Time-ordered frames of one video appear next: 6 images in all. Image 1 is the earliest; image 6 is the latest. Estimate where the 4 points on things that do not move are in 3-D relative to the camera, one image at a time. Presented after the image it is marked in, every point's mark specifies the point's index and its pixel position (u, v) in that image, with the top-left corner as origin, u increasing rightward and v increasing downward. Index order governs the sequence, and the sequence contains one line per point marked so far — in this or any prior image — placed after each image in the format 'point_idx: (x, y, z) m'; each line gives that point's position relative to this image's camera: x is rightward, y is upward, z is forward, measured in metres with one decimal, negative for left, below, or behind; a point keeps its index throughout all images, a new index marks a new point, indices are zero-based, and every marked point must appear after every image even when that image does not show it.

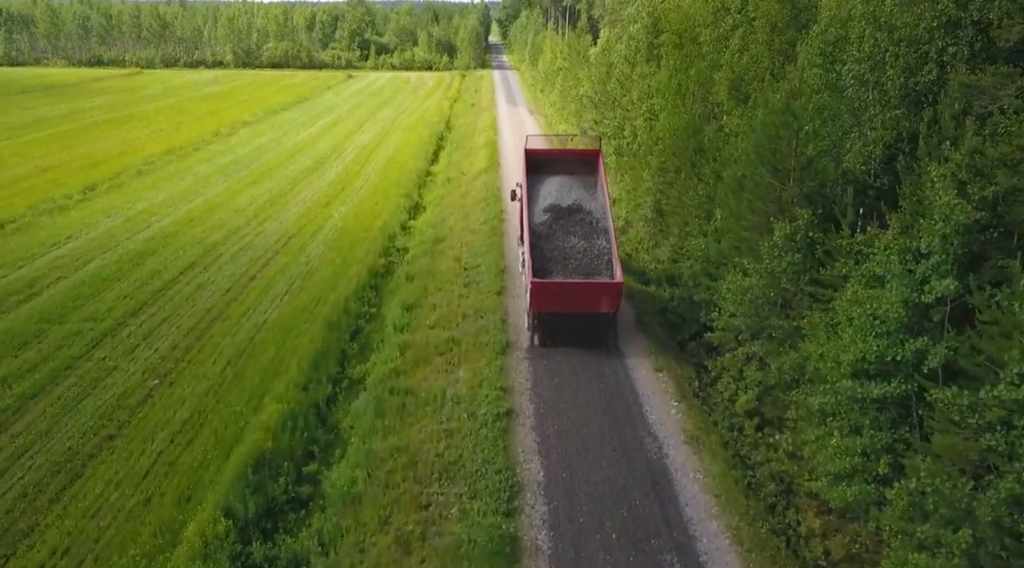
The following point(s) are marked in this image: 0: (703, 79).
0: (+5.0, +5.4, +19.0) m
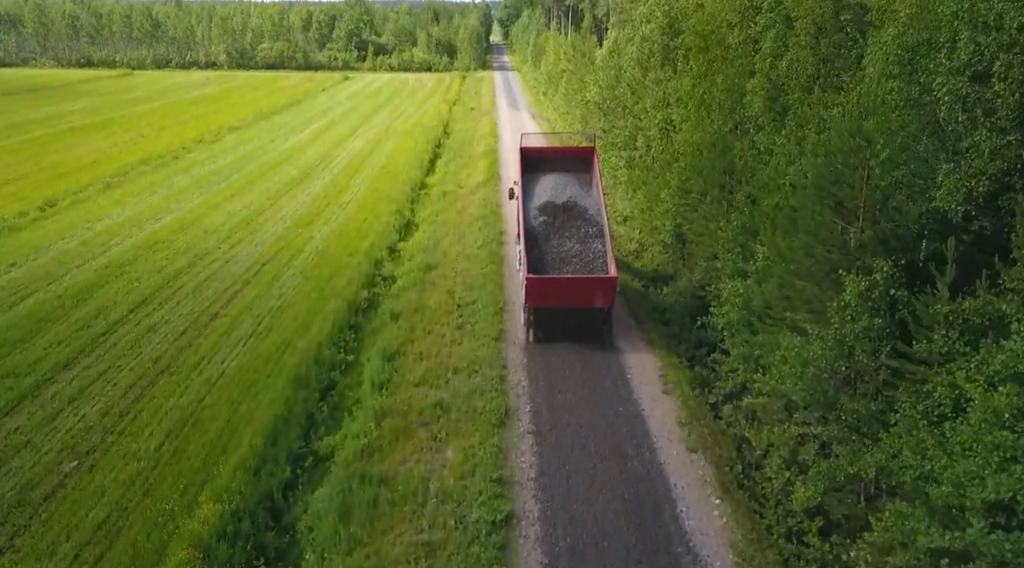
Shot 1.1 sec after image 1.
0: (+5.1, +4.5, +16.5) m
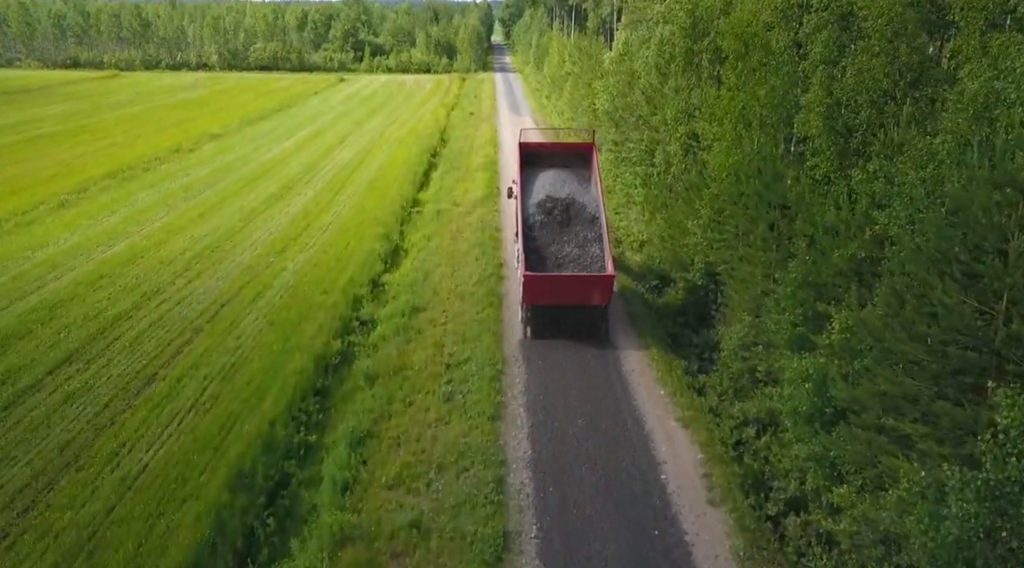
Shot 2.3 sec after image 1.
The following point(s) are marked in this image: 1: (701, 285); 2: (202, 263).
0: (+5.1, +3.4, +13.6) m
1: (+4.3, 0.0, +16.3) m
2: (-8.6, +0.6, +19.9) m
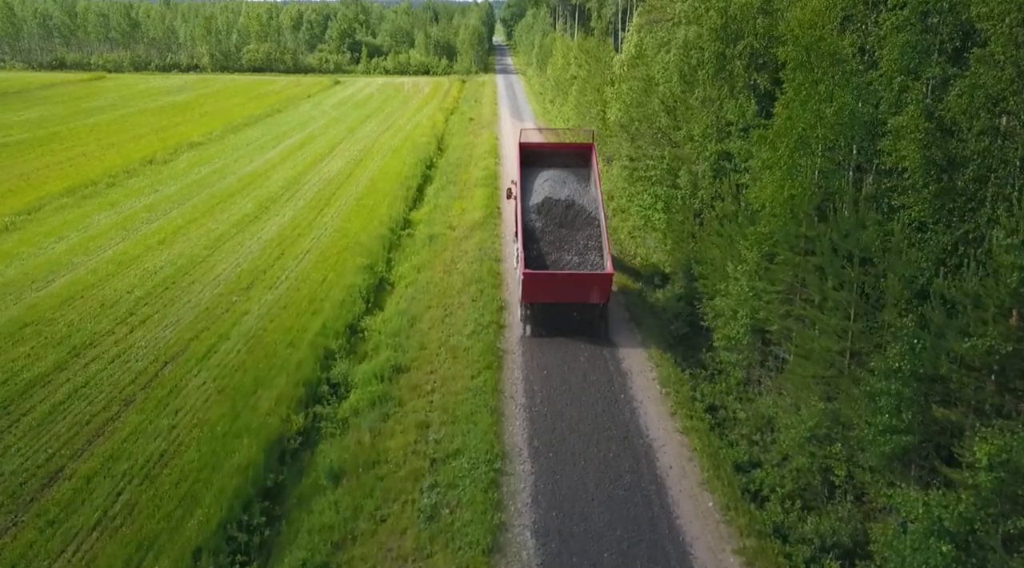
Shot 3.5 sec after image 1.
0: (+5.1, +2.3, +10.6) m
1: (+4.3, -1.1, +13.4) m
2: (-8.6, -0.5, +17.0) m
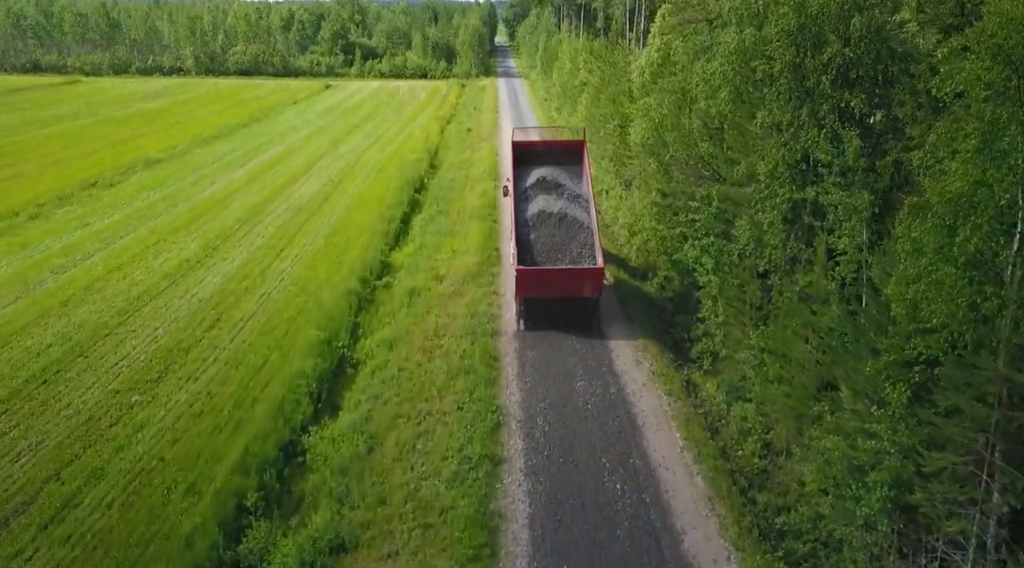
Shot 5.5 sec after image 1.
0: (+5.1, +0.6, +5.8) m
1: (+4.3, -2.8, +8.6) m
2: (-8.5, -2.2, +12.3) m
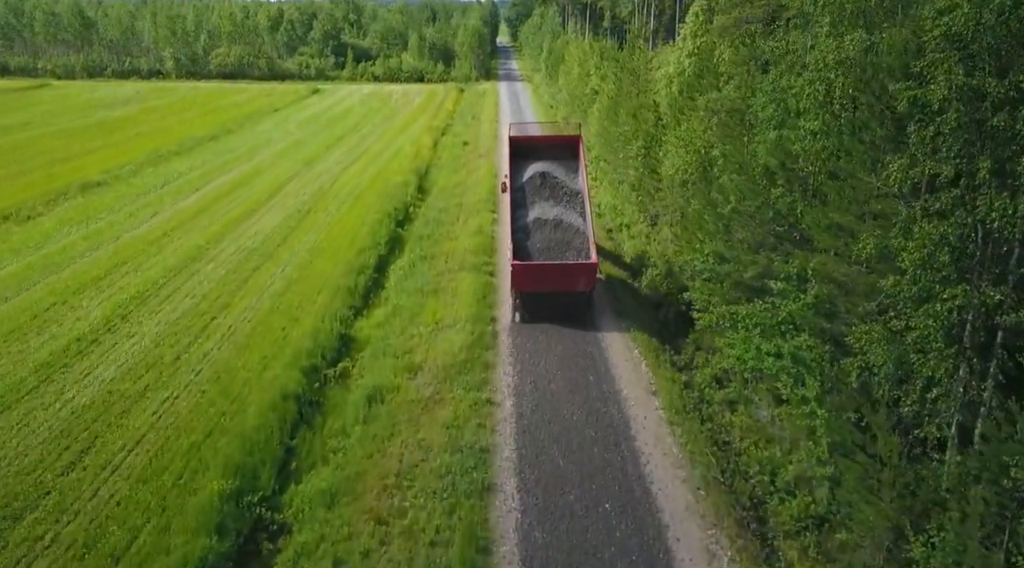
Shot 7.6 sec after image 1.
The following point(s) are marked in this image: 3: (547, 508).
0: (+5.1, -1.2, +0.7) m
1: (+4.3, -4.7, +3.4) m
2: (-8.5, -4.0, +7.2) m
3: (+0.5, -3.1, +9.9) m
